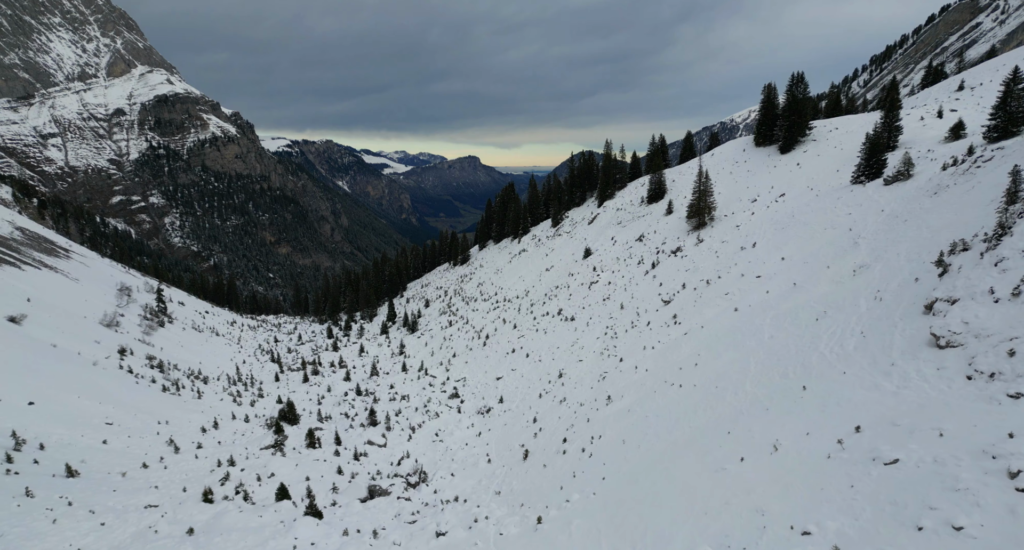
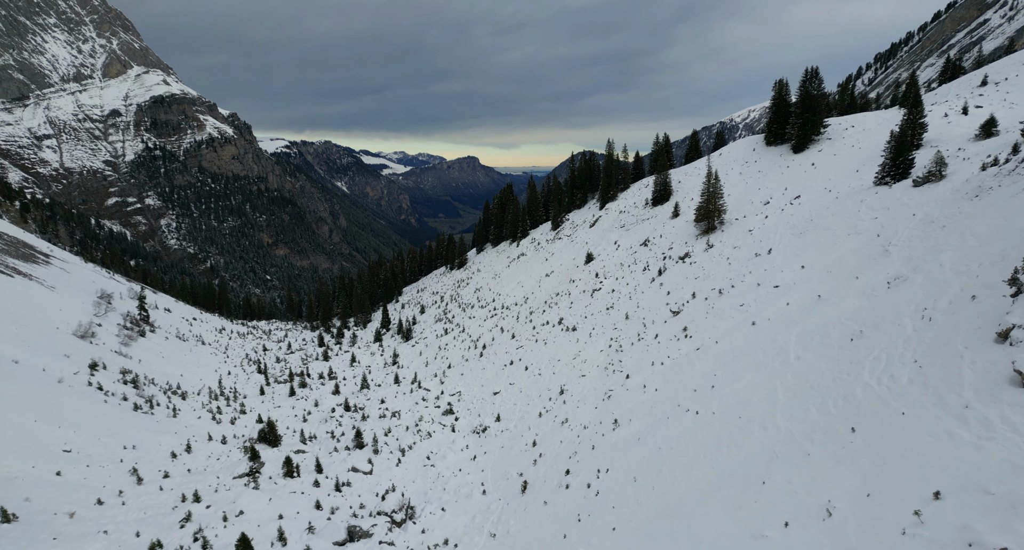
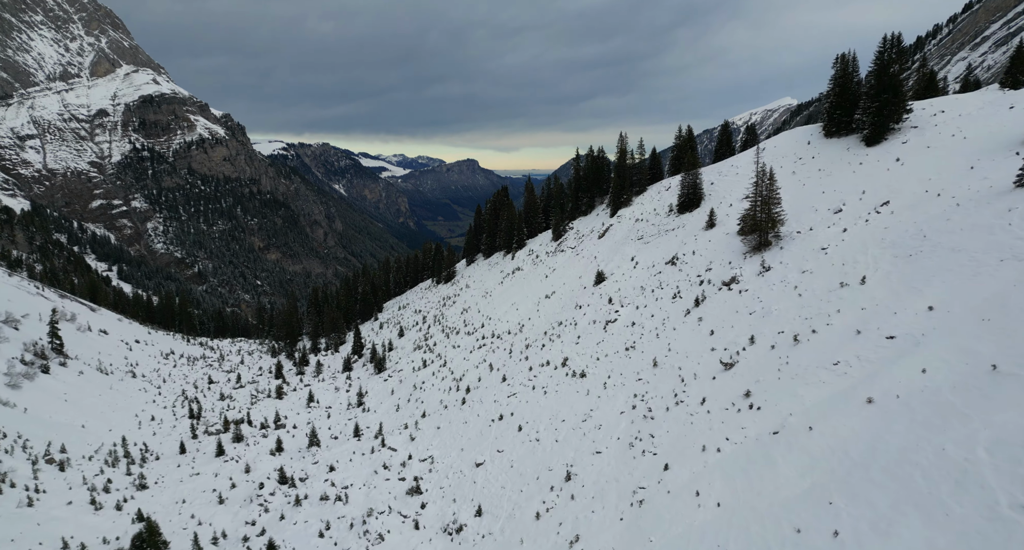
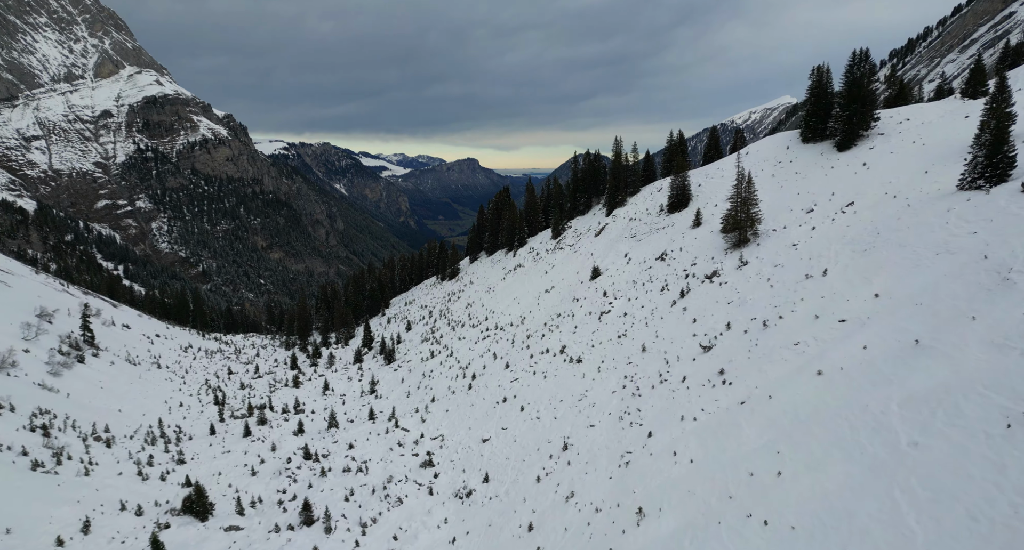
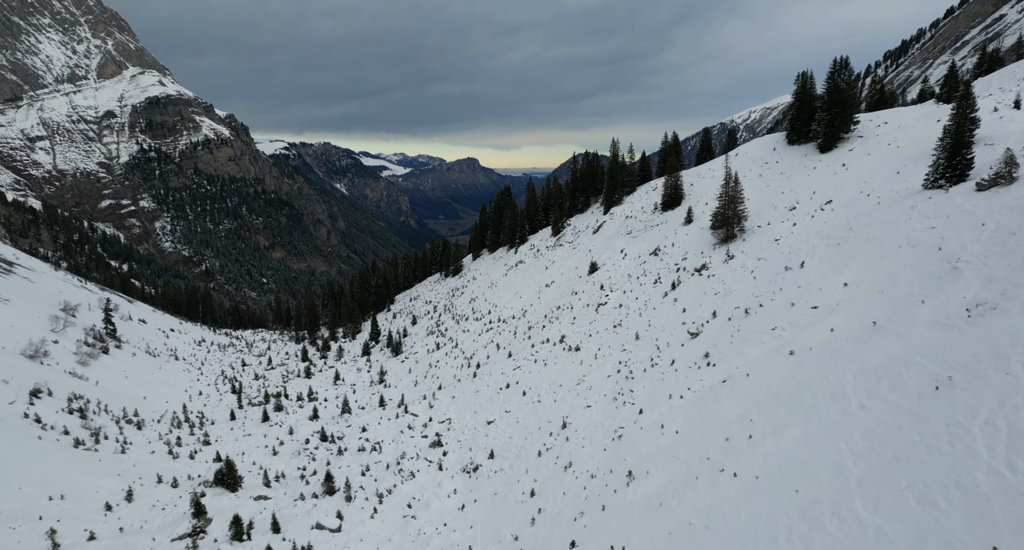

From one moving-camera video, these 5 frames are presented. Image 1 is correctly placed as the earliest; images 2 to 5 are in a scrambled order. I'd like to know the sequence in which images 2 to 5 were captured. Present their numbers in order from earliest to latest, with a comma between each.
2, 5, 4, 3
